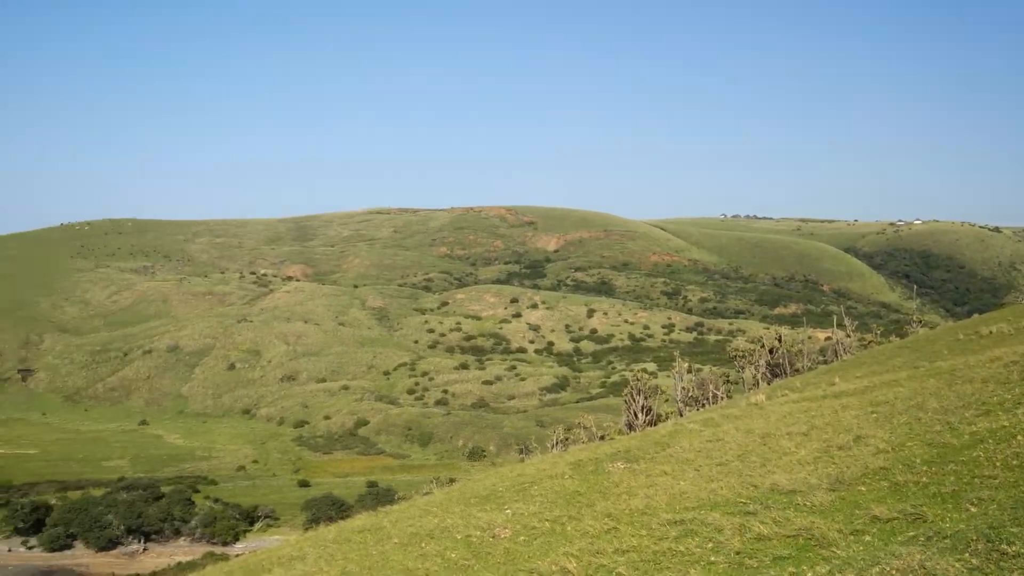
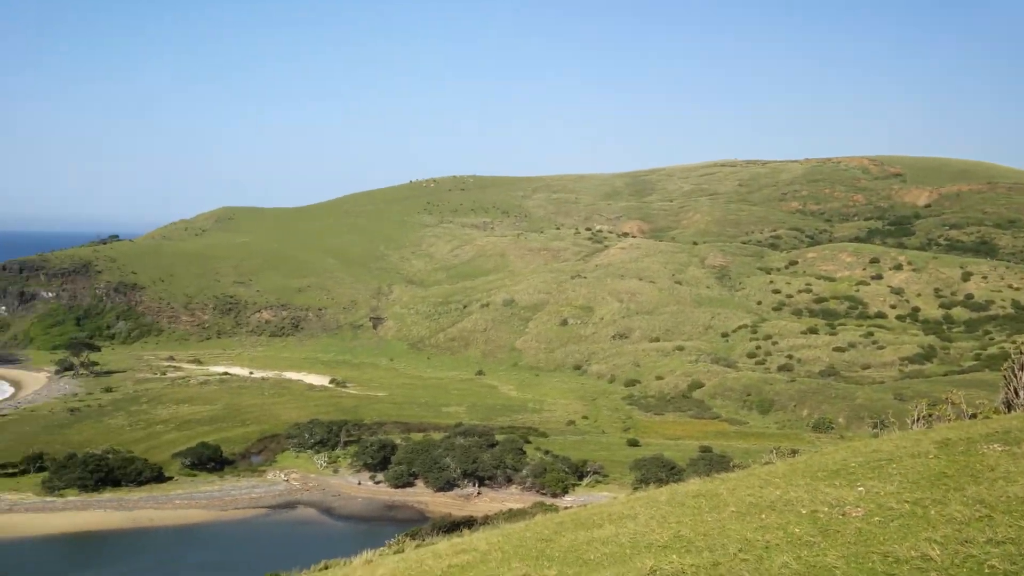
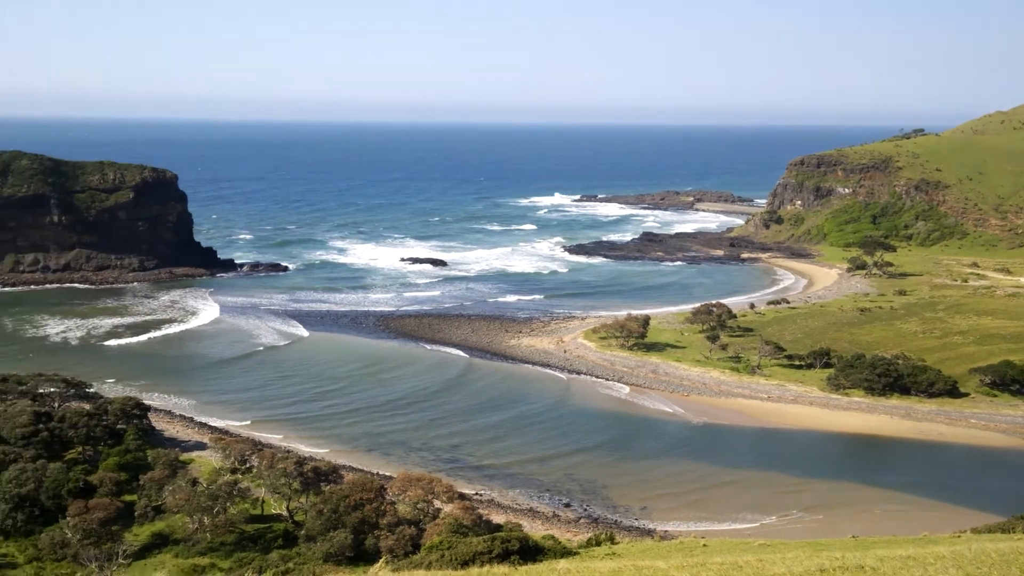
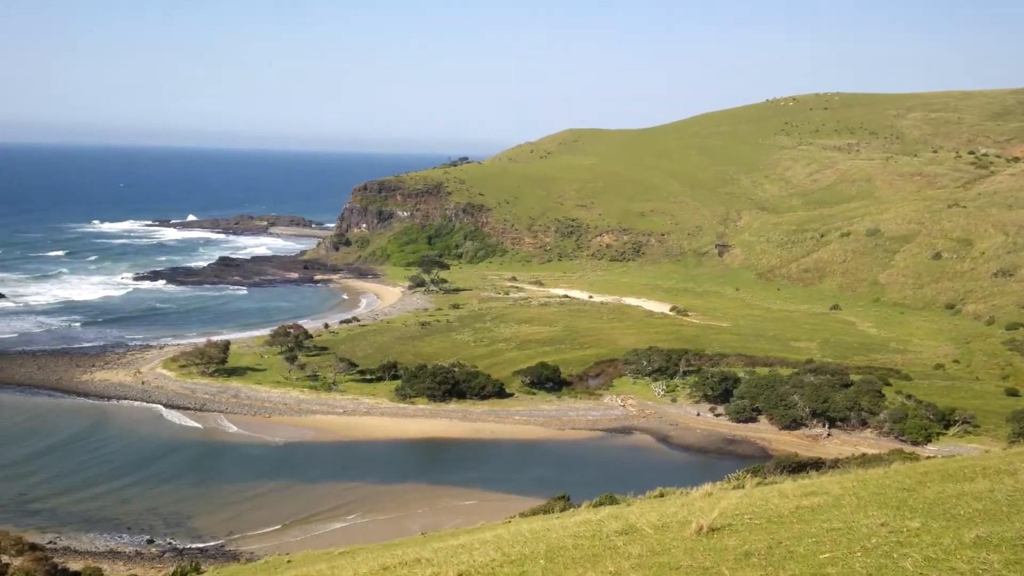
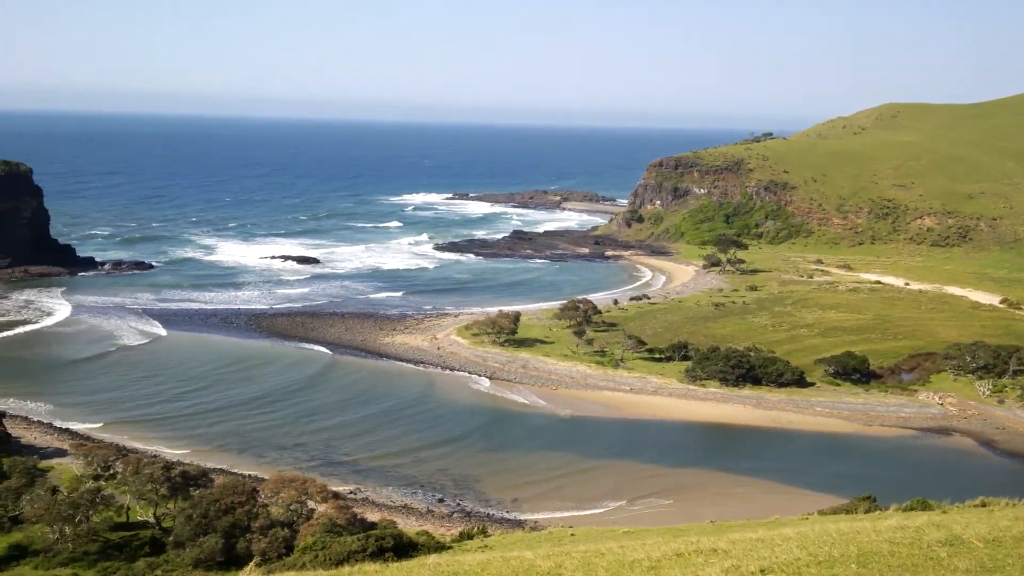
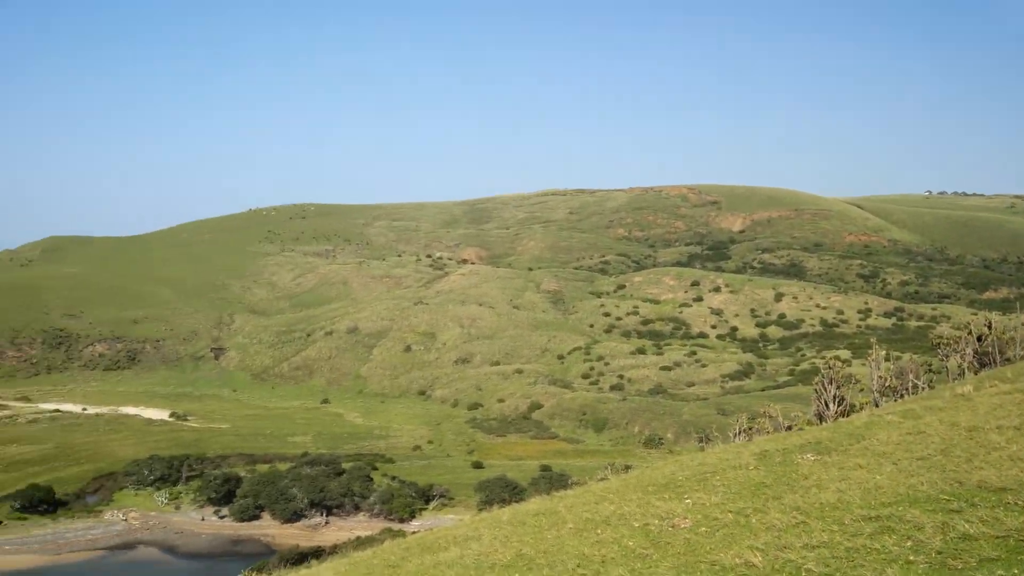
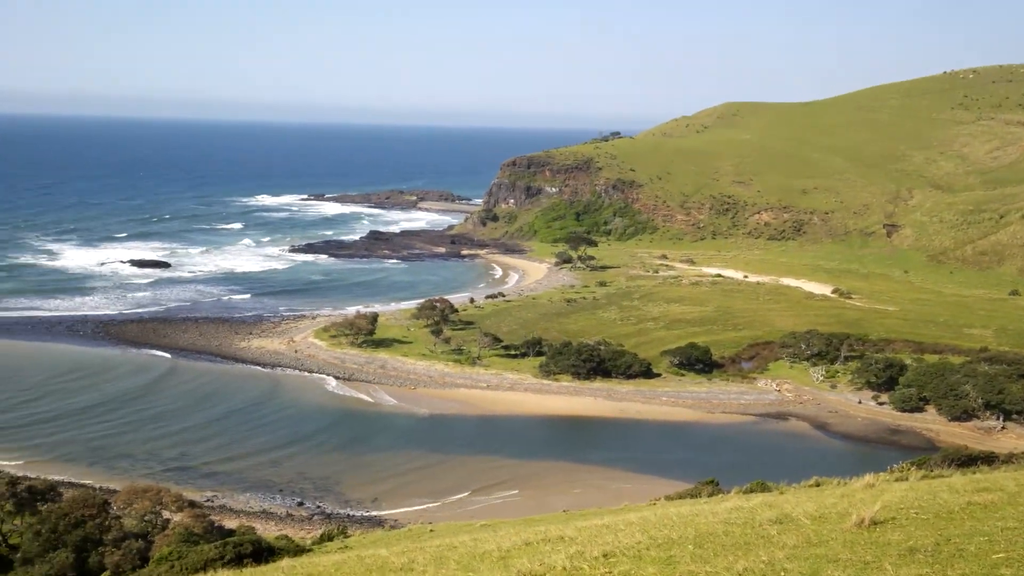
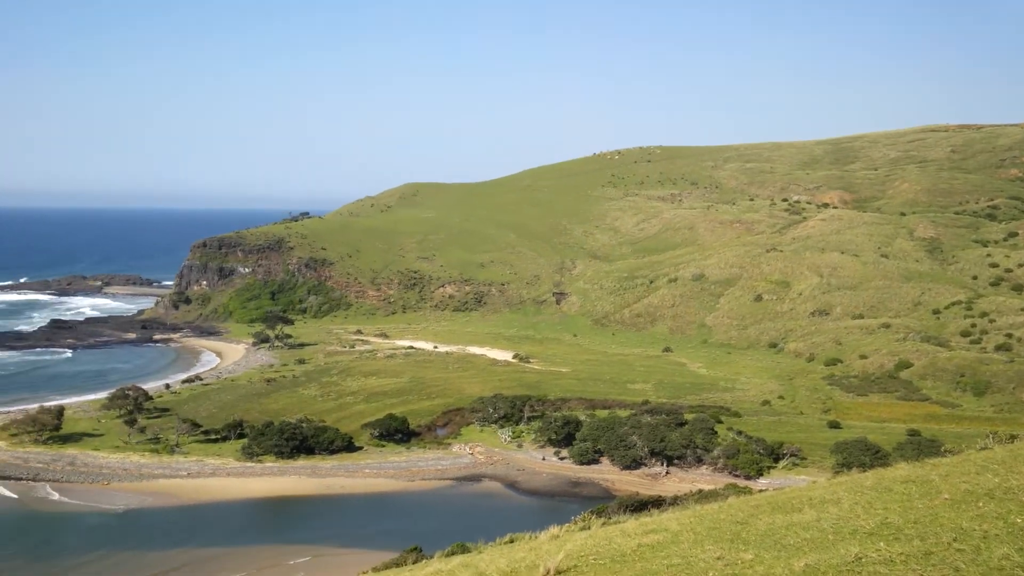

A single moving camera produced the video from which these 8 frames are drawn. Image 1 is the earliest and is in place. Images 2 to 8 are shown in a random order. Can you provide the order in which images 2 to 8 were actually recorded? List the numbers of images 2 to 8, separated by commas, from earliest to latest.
6, 2, 8, 4, 7, 5, 3
